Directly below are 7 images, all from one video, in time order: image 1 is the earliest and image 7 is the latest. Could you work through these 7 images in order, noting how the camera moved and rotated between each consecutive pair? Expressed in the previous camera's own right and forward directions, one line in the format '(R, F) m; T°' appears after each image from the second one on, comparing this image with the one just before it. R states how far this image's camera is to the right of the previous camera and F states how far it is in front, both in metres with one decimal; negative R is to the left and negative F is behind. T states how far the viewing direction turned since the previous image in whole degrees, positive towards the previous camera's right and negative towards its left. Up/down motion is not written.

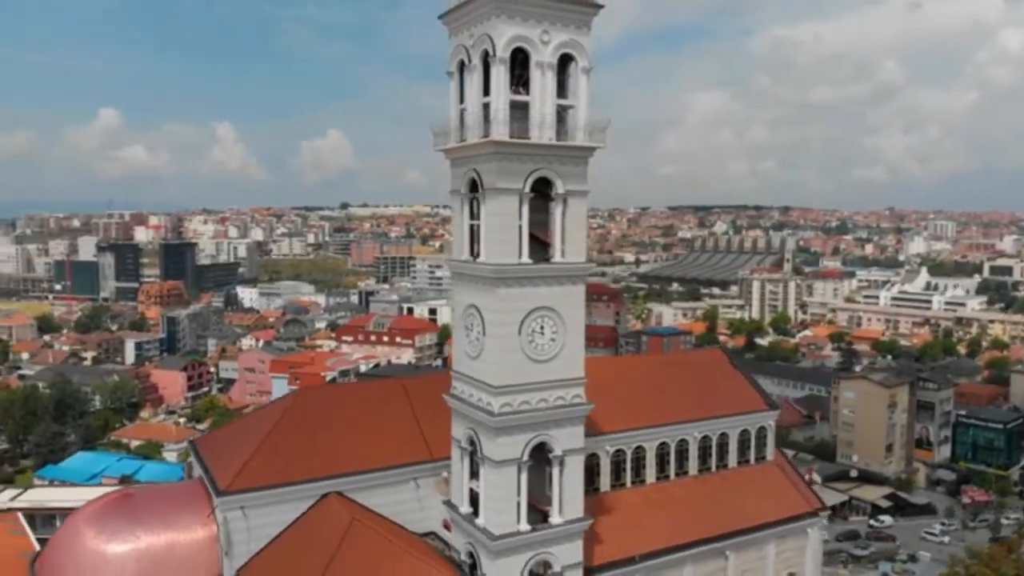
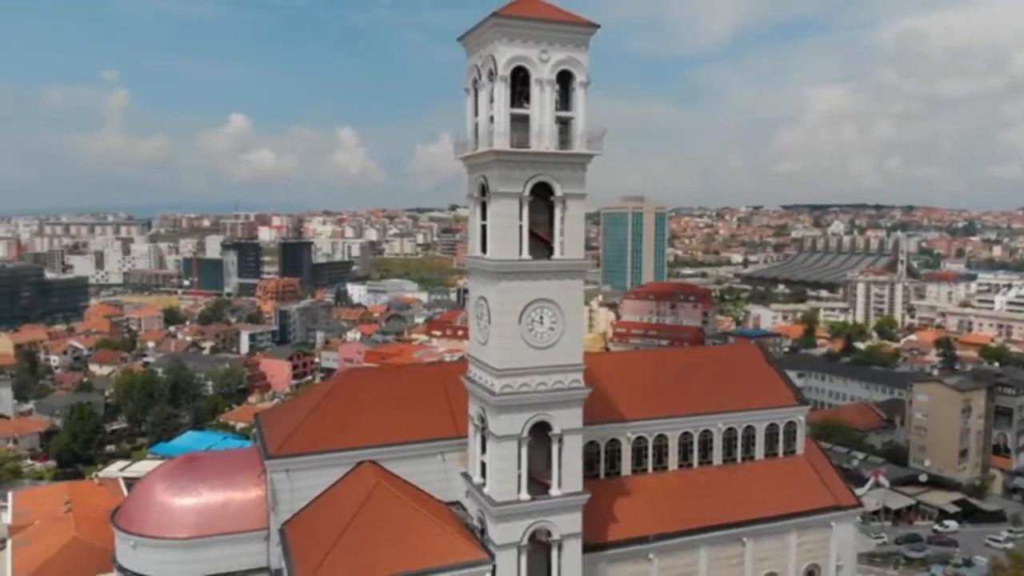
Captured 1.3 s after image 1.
(+2.3, -1.6) m; -8°
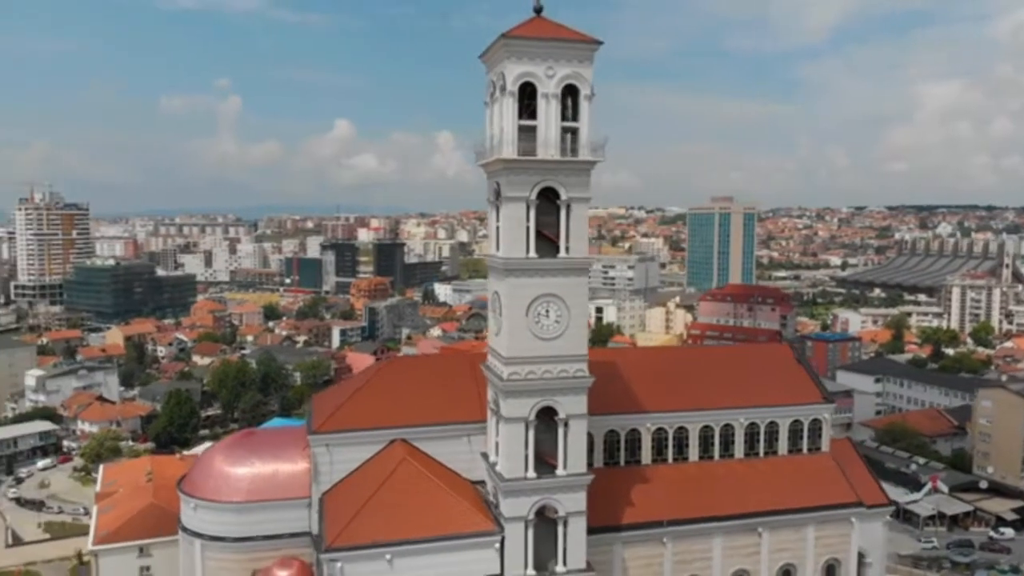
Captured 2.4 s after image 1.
(+2.0, -1.6) m; -7°
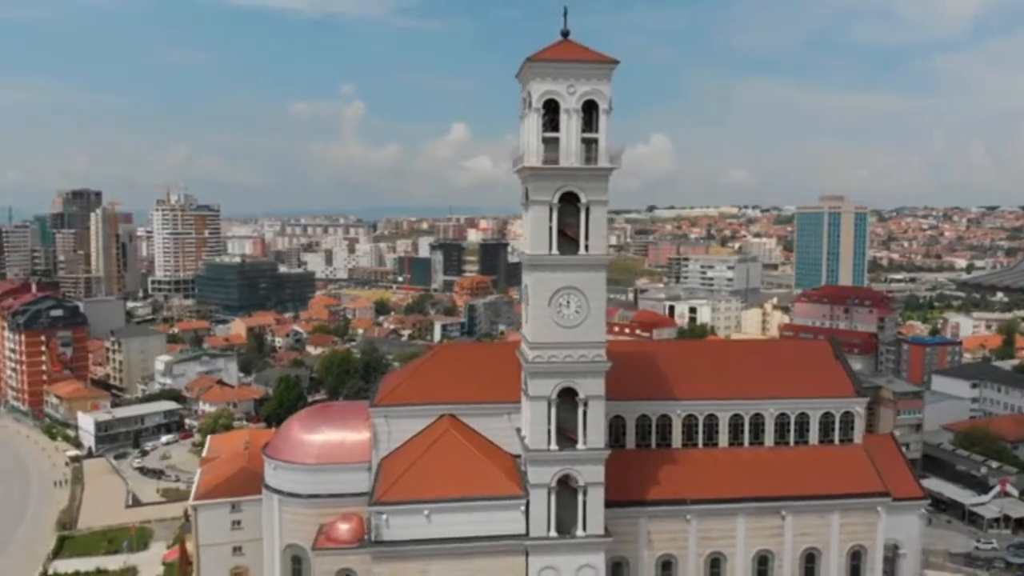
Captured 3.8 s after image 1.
(+2.2, -2.3) m; -8°
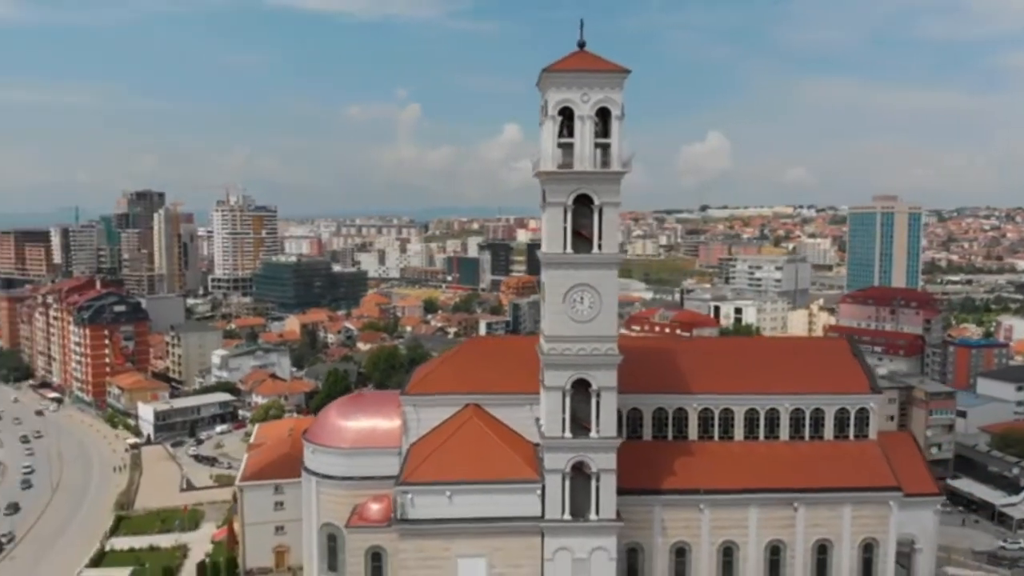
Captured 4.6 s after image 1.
(+1.0, -1.4) m; -4°
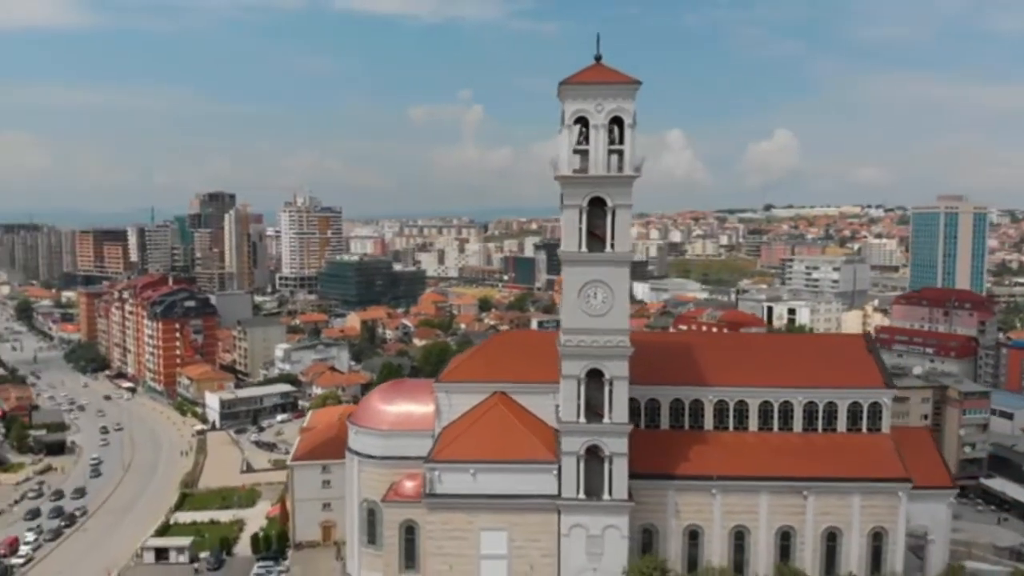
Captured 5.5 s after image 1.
(+1.3, -1.9) m; -4°
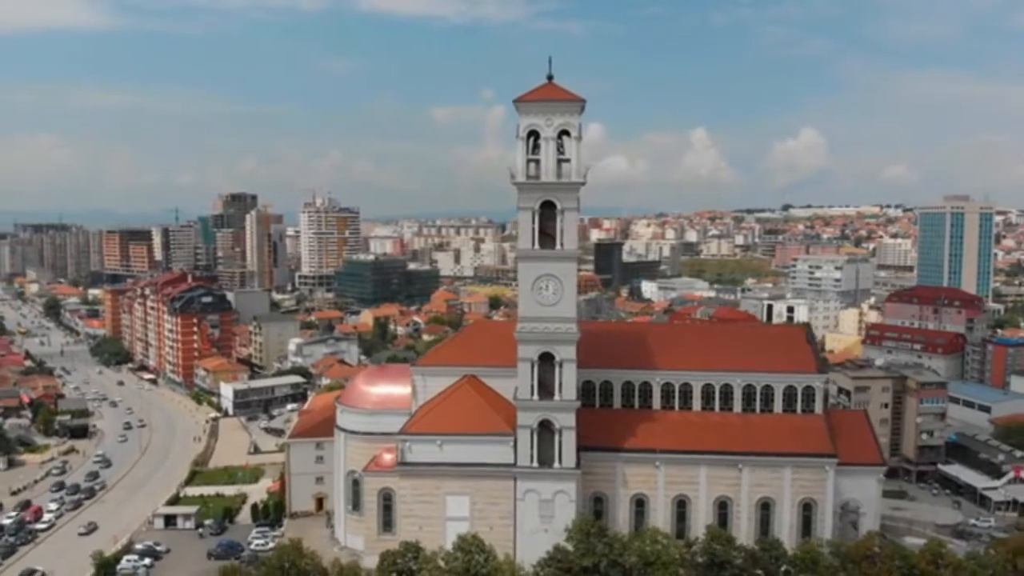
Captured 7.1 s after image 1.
(+2.1, -3.2) m; -2°
